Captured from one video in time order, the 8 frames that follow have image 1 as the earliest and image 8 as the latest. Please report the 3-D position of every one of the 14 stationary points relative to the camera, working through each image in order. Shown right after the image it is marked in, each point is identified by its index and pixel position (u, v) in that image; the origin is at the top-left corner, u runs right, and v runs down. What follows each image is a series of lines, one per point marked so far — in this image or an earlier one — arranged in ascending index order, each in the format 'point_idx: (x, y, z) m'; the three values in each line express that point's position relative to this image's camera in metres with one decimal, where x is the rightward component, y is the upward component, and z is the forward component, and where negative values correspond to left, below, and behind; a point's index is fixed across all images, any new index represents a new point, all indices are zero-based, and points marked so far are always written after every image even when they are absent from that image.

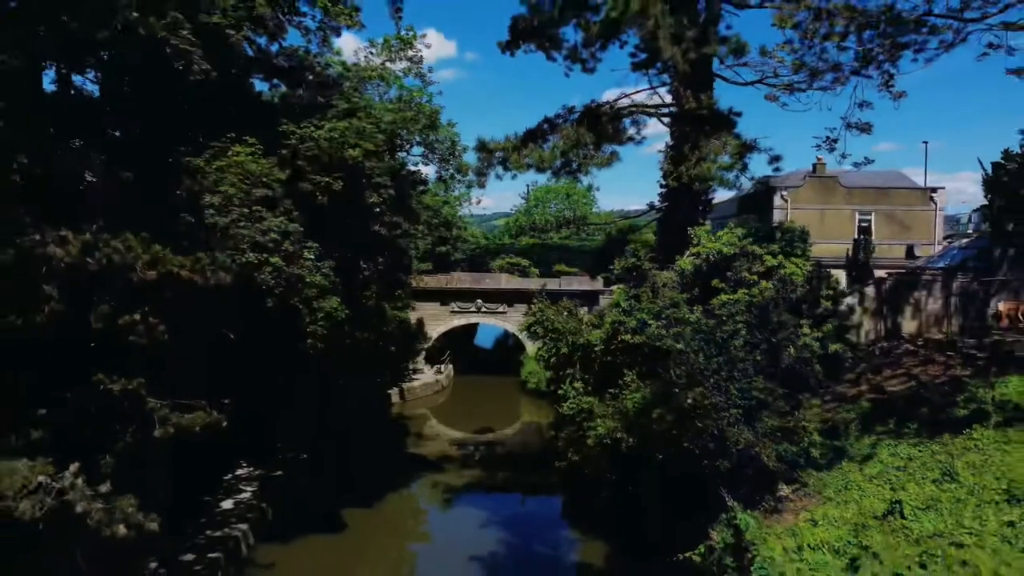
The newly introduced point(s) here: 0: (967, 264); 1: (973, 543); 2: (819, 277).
0: (+6.5, +0.4, +18.1) m
1: (+2.8, -1.5, +7.7) m
2: (+2.6, +0.1, +10.7) m
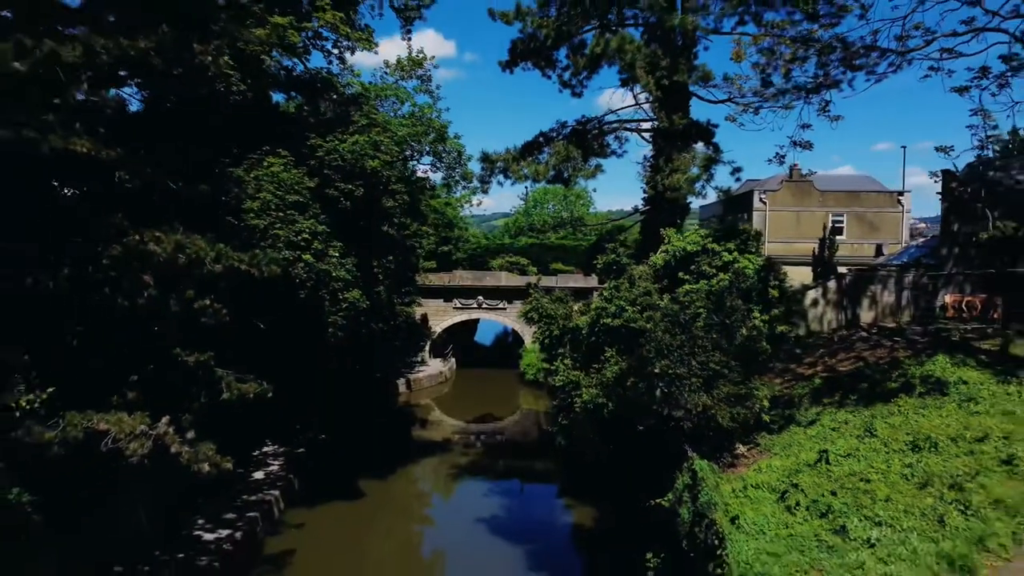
0: (+6.5, +0.4, +20.2) m
1: (+2.8, -1.4, +9.8) m
2: (+2.6, +0.2, +12.8) m
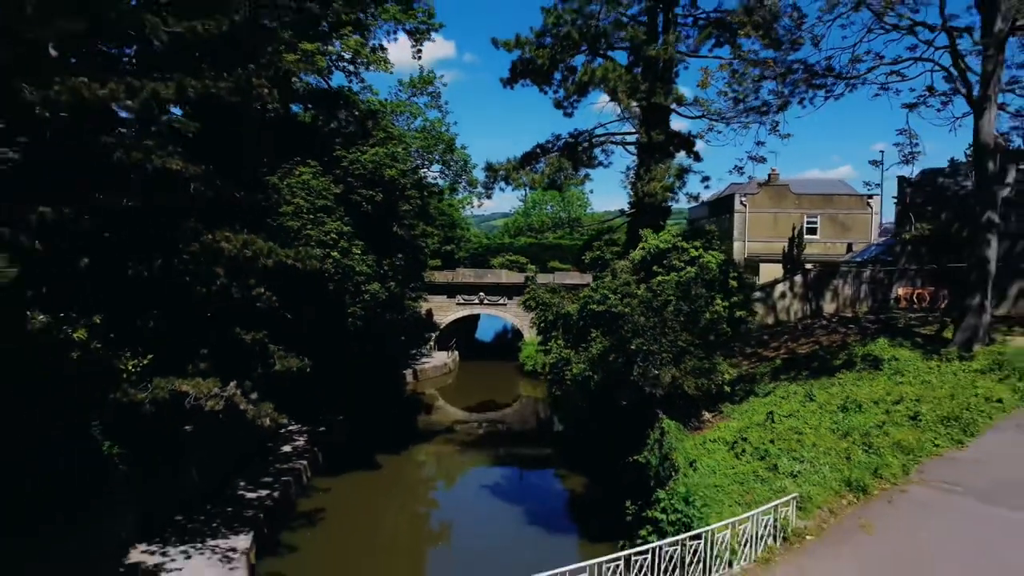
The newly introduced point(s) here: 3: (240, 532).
0: (+6.5, +0.6, +22.5) m
1: (+2.9, -1.3, +12.1) m
2: (+2.6, +0.3, +15.1) m
3: (-3.1, -2.8, +14.5) m
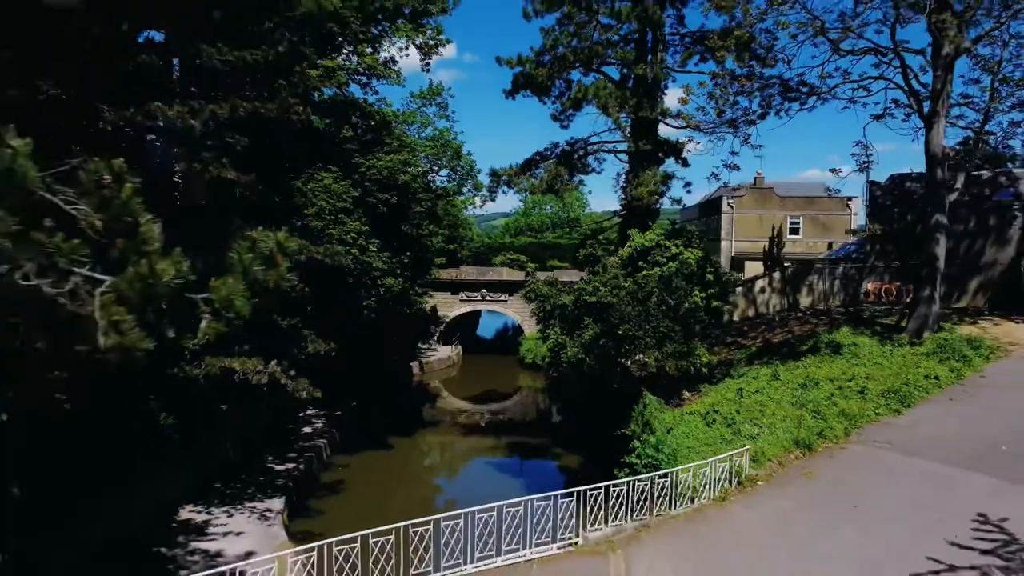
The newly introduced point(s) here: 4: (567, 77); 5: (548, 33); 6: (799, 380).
0: (+6.5, +0.6, +24.4) m
1: (+2.9, -1.2, +14.0) m
2: (+2.6, +0.4, +17.0) m
3: (-3.1, -2.7, +16.4) m
4: (+0.8, +3.3, +19.6) m
5: (+0.6, +3.9, +19.5) m
6: (+3.4, -1.1, +14.9) m
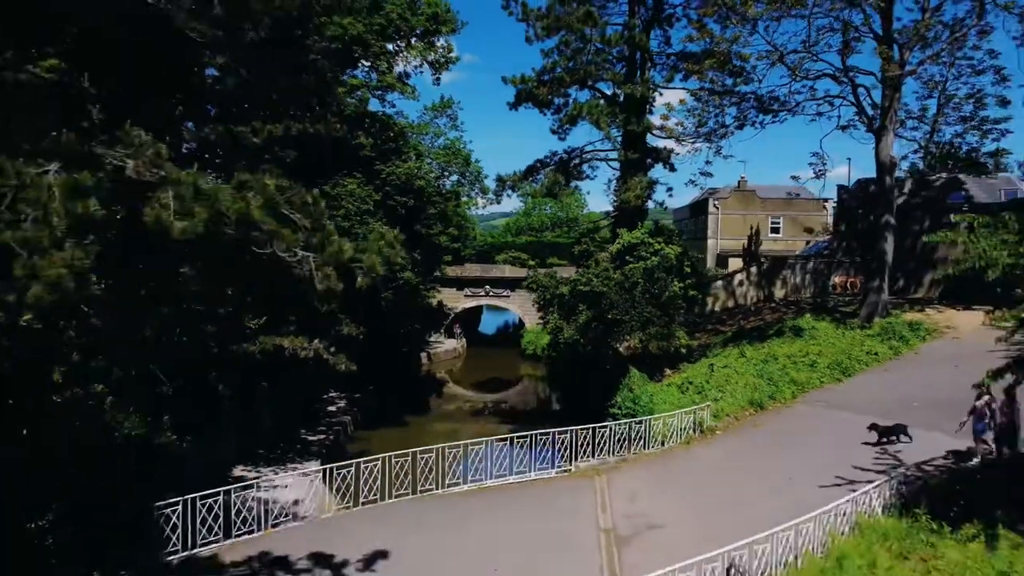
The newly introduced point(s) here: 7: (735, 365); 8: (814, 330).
0: (+6.6, +0.8, +27.0) m
1: (+3.0, -1.1, +16.6) m
2: (+2.7, +0.5, +19.6) m
3: (-3.0, -2.6, +19.0) m
4: (+0.9, +3.4, +22.1) m
5: (+0.6, +4.1, +22.1) m
6: (+3.5, -1.0, +17.5) m
7: (+3.0, -1.1, +17.1) m
8: (+4.6, -0.6, +19.3) m
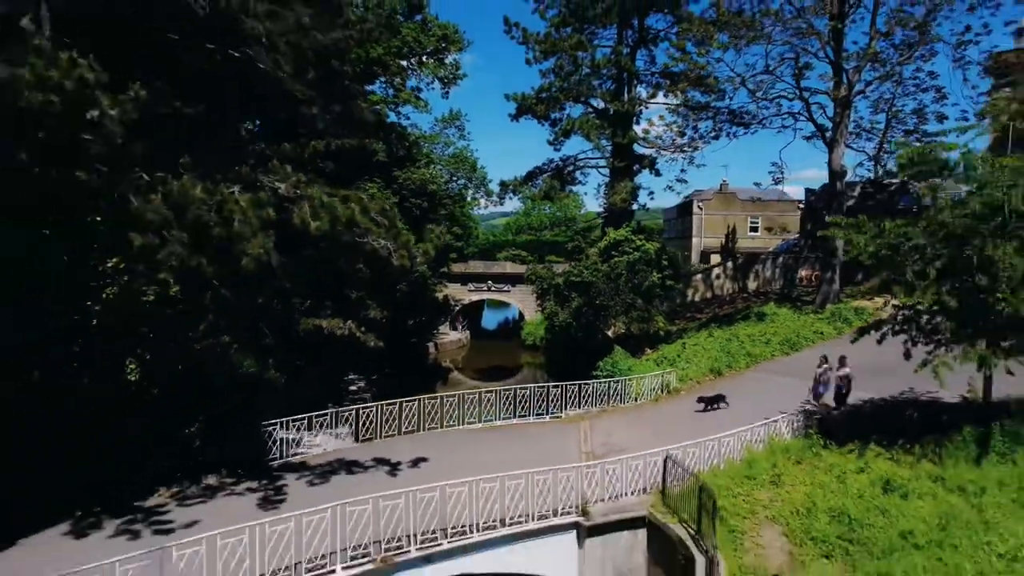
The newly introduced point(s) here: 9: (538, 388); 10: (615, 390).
0: (+6.6, +0.9, +30.1) m
1: (+3.0, -0.9, +19.7) m
2: (+2.7, +0.7, +22.7) m
3: (-3.0, -2.4, +22.1) m
4: (+0.9, +3.6, +25.2) m
5: (+0.7, +4.2, +25.2) m
6: (+3.5, -0.8, +20.6) m
7: (+3.0, -0.9, +20.2) m
8: (+4.6, -0.5, +22.4) m
9: (+0.3, -1.1, +15.0) m
10: (+1.3, -1.3, +15.6) m
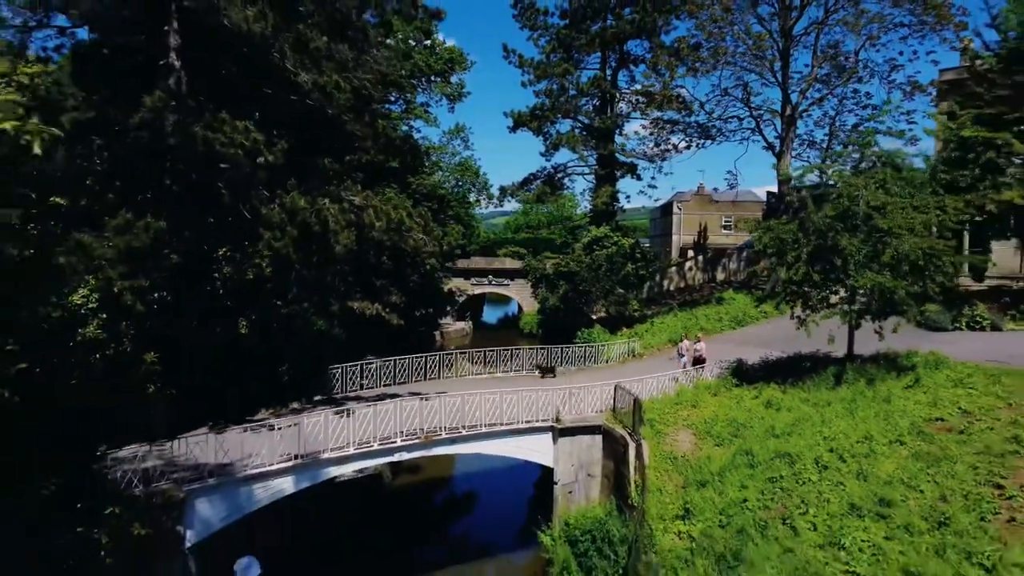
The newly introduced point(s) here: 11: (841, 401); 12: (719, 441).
0: (+6.6, +1.2, +34.3) m
1: (+2.9, -0.7, +23.9) m
2: (+2.7, +0.9, +26.9) m
3: (-3.0, -2.2, +26.3) m
4: (+0.9, +3.8, +29.4) m
5: (+0.6, +4.5, +29.4) m
6: (+3.5, -0.6, +24.8) m
7: (+3.0, -0.7, +24.4) m
8: (+4.6, -0.2, +26.6) m
9: (+0.2, -0.9, +19.2) m
10: (+1.2, -1.0, +19.8) m
11: (+3.5, -1.2, +13.3) m
12: (+2.1, -1.5, +12.6) m
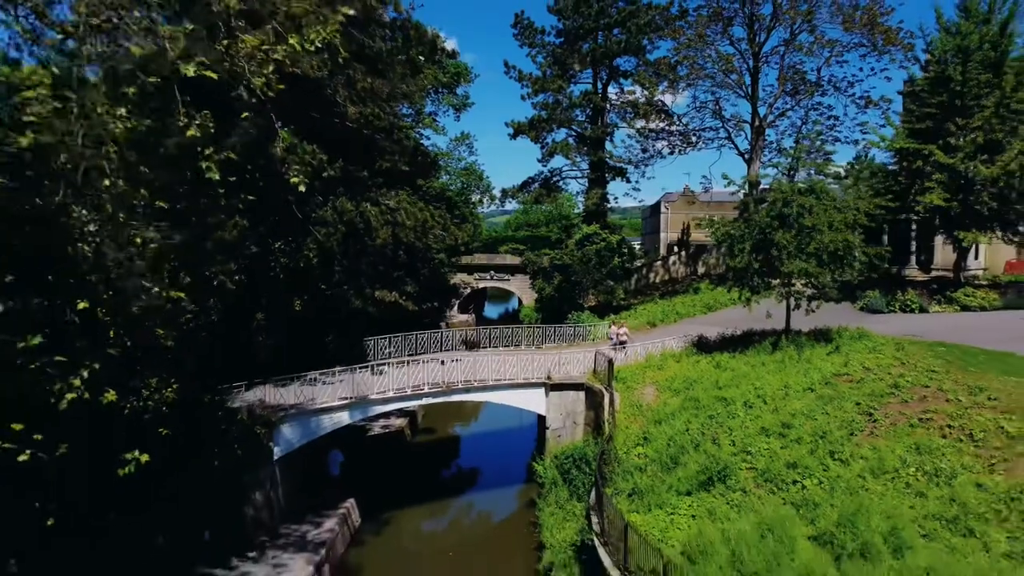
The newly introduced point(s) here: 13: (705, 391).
0: (+6.6, +1.4, +37.7) m
1: (+3.0, -0.5, +27.3) m
2: (+2.7, +1.1, +30.3) m
3: (-3.0, -2.0, +29.7) m
4: (+0.9, +4.0, +32.9) m
5: (+0.6, +4.7, +32.8) m
6: (+3.5, -0.3, +28.2) m
7: (+3.0, -0.5, +27.9) m
8: (+4.6, 0.0, +30.1) m
9: (+0.2, -0.7, +22.6) m
10: (+1.2, -0.8, +23.3) m
11: (+3.5, -1.0, +16.7) m
12: (+2.1, -1.3, +16.0) m
13: (+2.4, -1.3, +15.6) m
